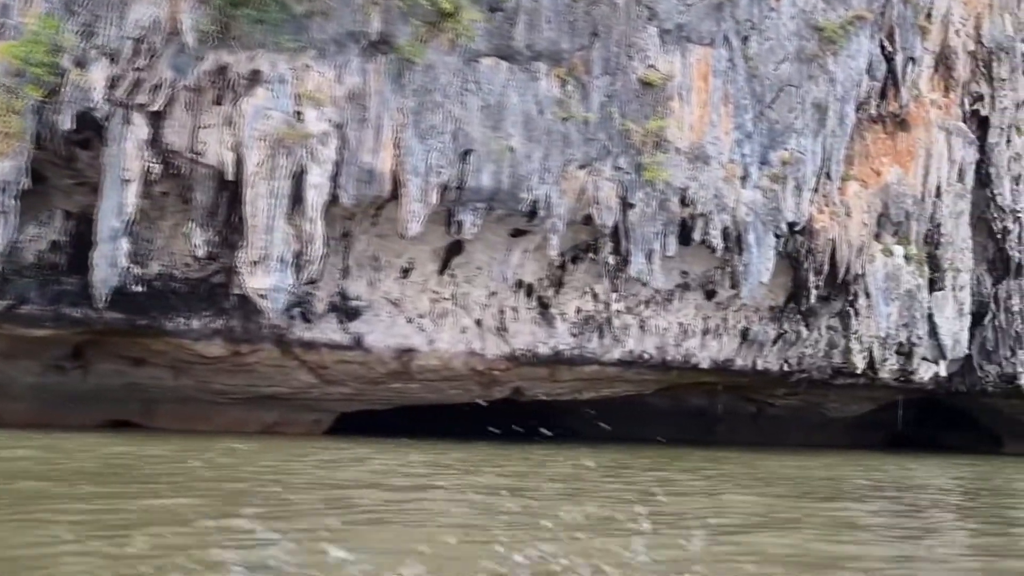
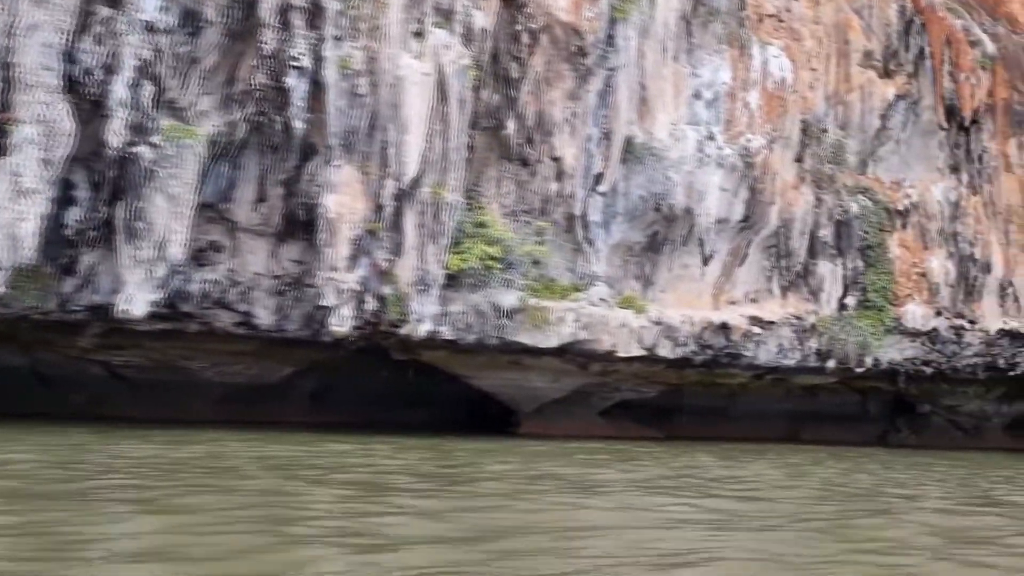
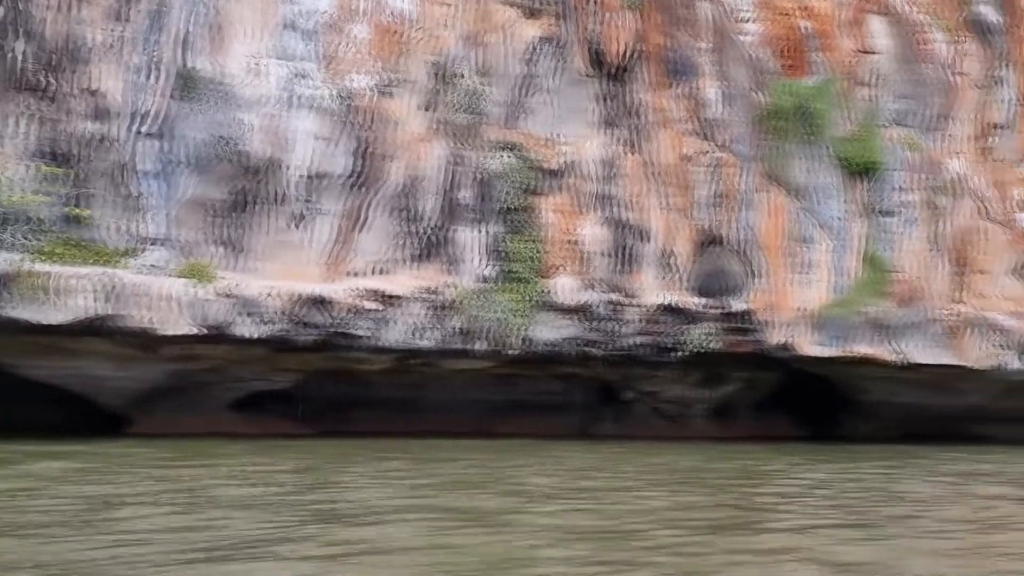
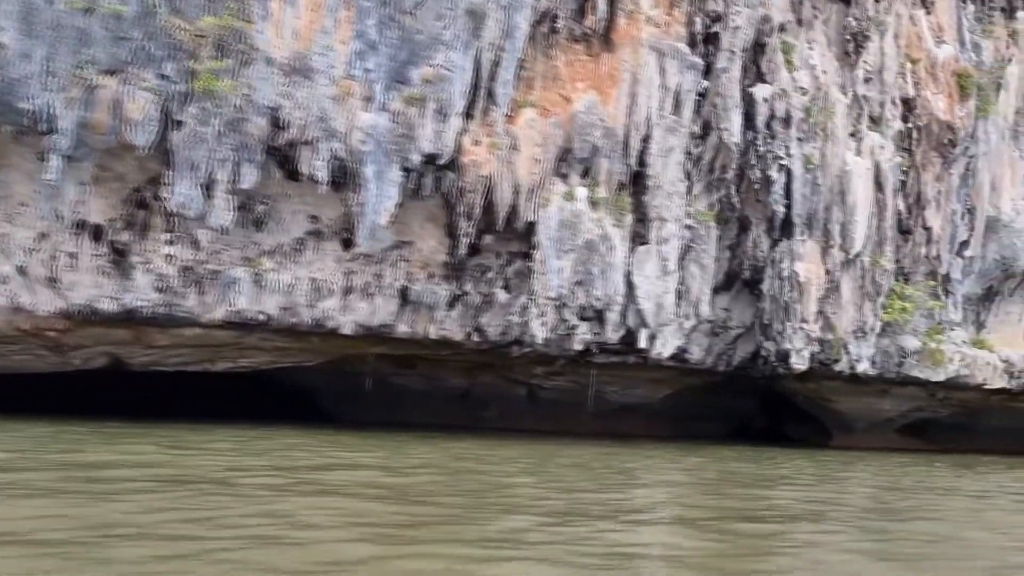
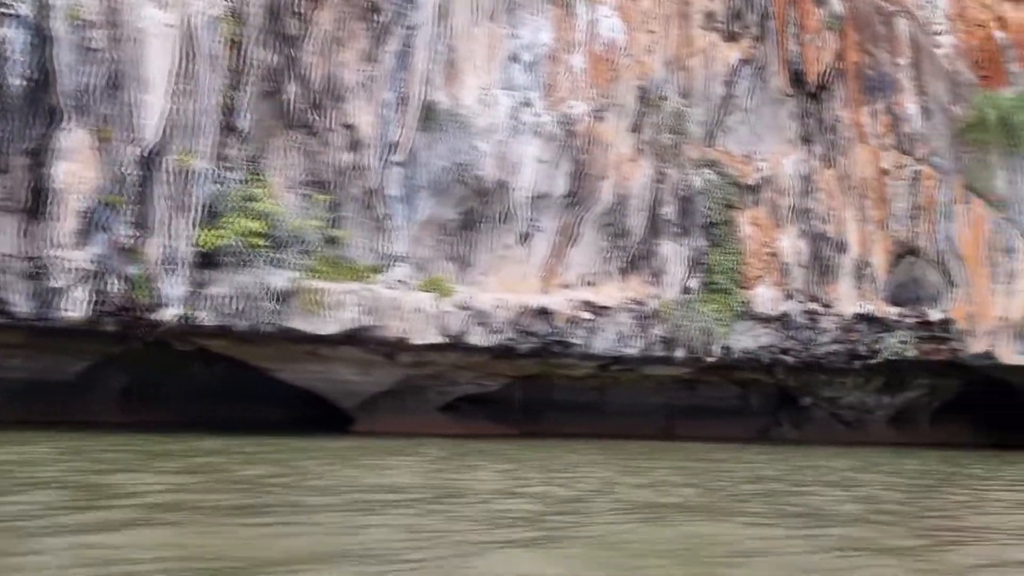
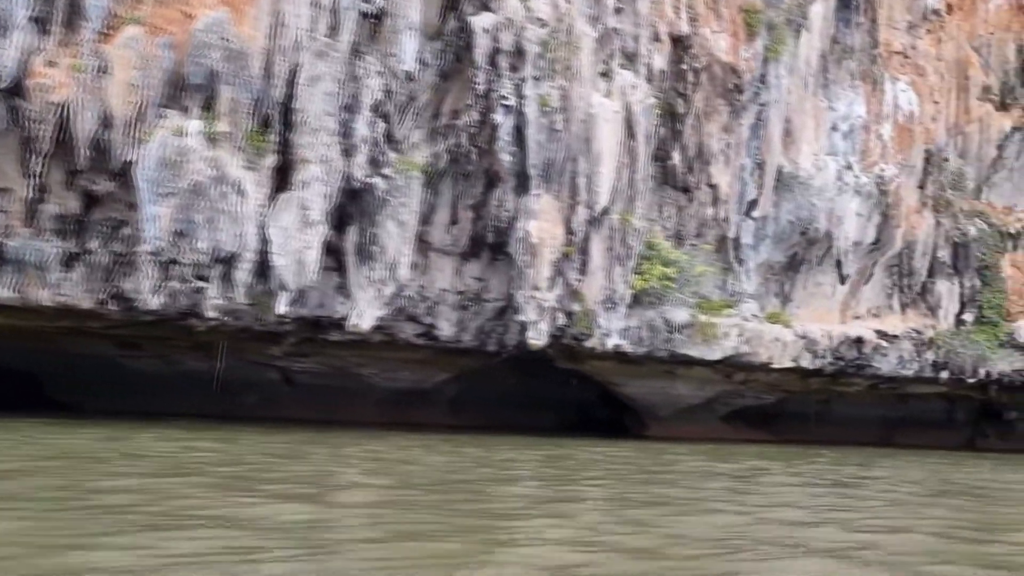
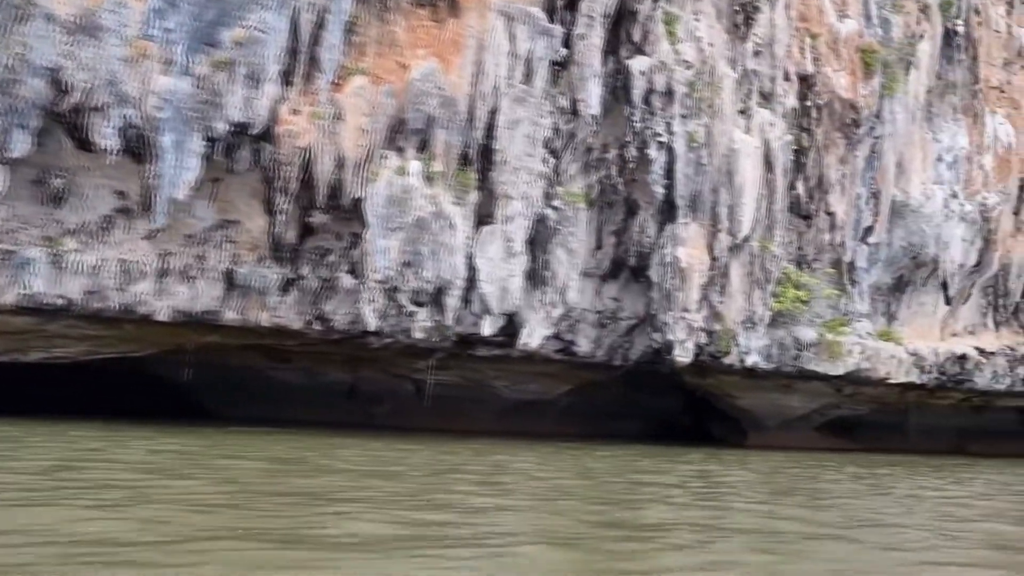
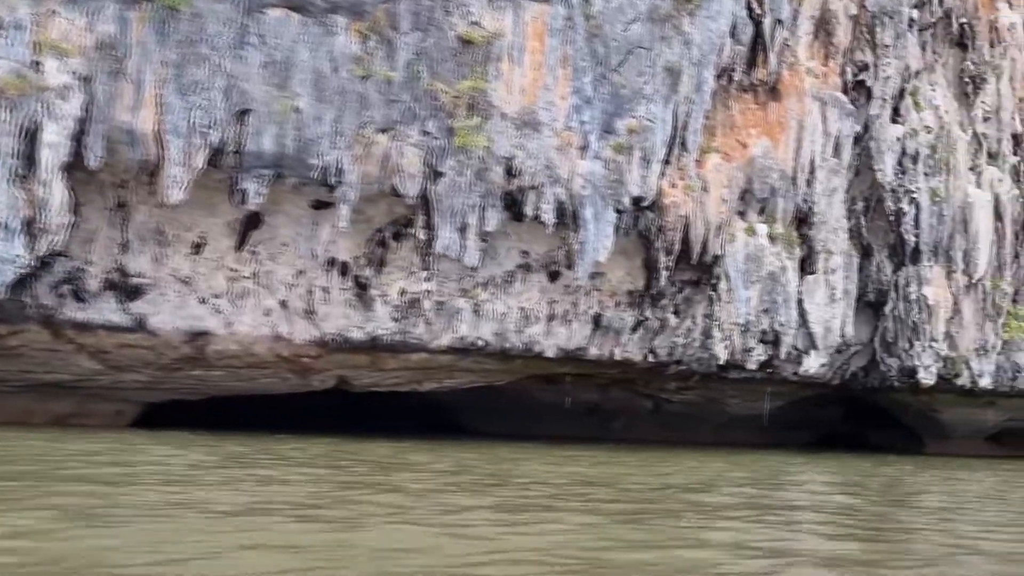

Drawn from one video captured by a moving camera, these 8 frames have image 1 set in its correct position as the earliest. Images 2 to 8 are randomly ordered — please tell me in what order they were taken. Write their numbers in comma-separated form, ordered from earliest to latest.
8, 4, 7, 6, 2, 5, 3
